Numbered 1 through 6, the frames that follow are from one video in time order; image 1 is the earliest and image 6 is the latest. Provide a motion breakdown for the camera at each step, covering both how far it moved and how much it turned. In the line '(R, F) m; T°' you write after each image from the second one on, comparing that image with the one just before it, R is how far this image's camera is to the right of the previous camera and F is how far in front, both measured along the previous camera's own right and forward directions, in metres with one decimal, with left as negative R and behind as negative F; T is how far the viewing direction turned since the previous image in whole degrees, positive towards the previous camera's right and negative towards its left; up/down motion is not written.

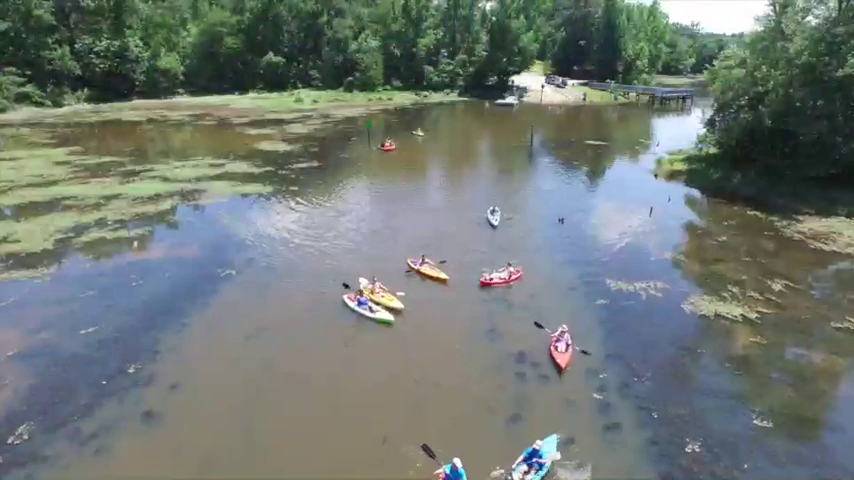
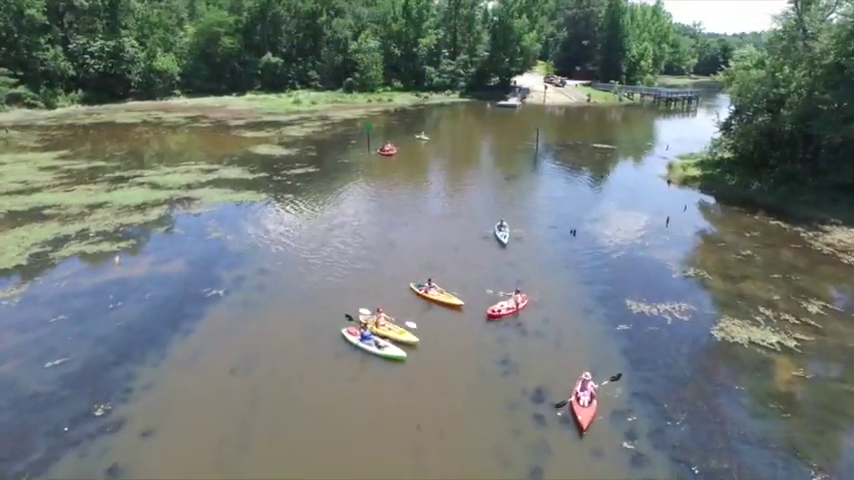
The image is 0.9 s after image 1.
(-0.1, +2.3) m; 0°
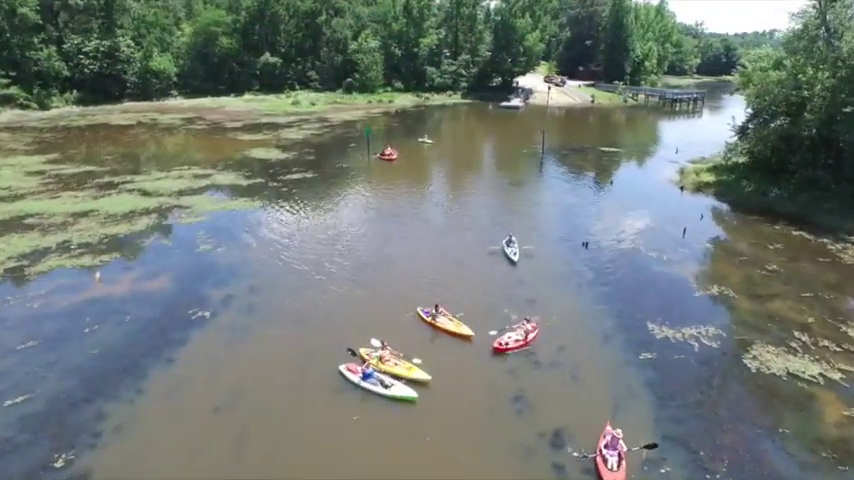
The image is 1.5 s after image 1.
(-0.1, +2.1) m; 0°
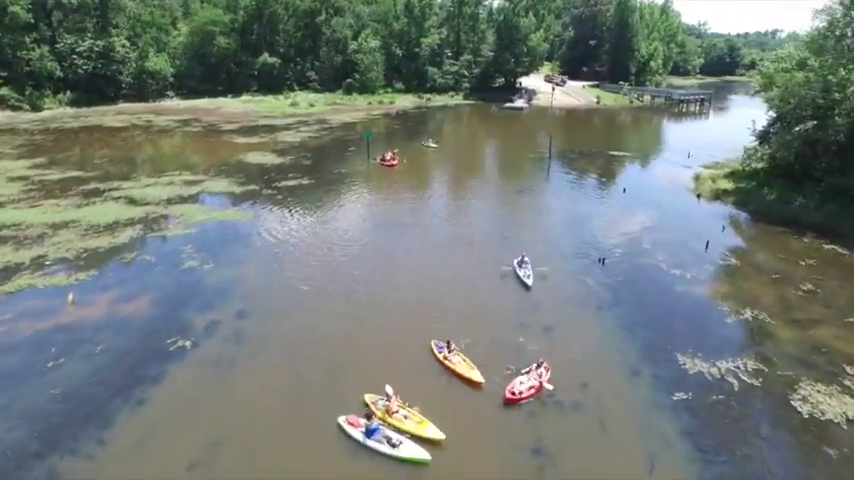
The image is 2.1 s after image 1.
(-0.1, +2.5) m; 0°
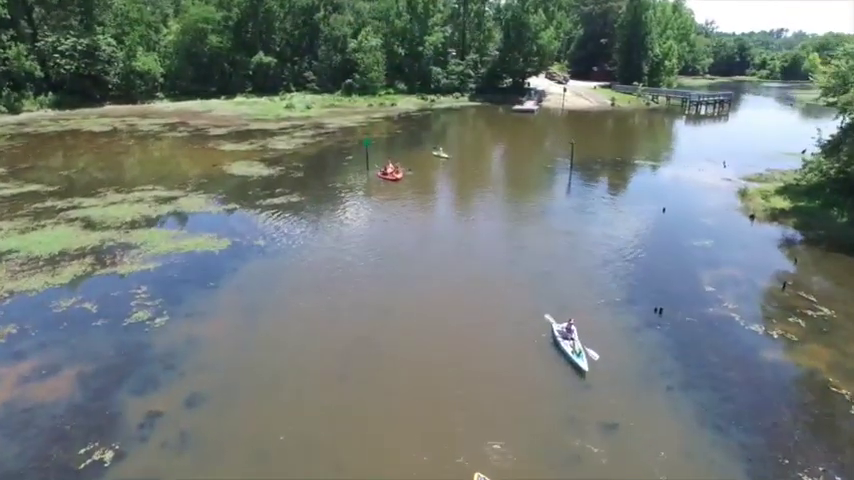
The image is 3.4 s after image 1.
(-0.4, +6.5) m; 0°
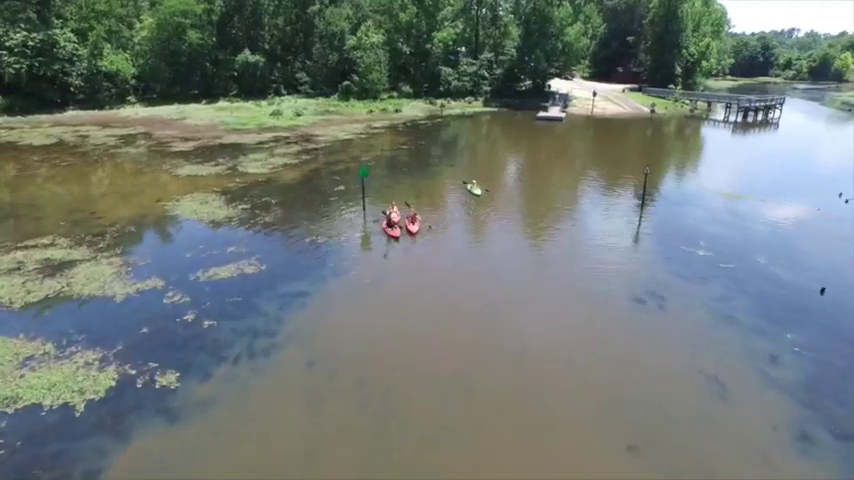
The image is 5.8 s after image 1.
(-1.0, +14.6) m; 0°
